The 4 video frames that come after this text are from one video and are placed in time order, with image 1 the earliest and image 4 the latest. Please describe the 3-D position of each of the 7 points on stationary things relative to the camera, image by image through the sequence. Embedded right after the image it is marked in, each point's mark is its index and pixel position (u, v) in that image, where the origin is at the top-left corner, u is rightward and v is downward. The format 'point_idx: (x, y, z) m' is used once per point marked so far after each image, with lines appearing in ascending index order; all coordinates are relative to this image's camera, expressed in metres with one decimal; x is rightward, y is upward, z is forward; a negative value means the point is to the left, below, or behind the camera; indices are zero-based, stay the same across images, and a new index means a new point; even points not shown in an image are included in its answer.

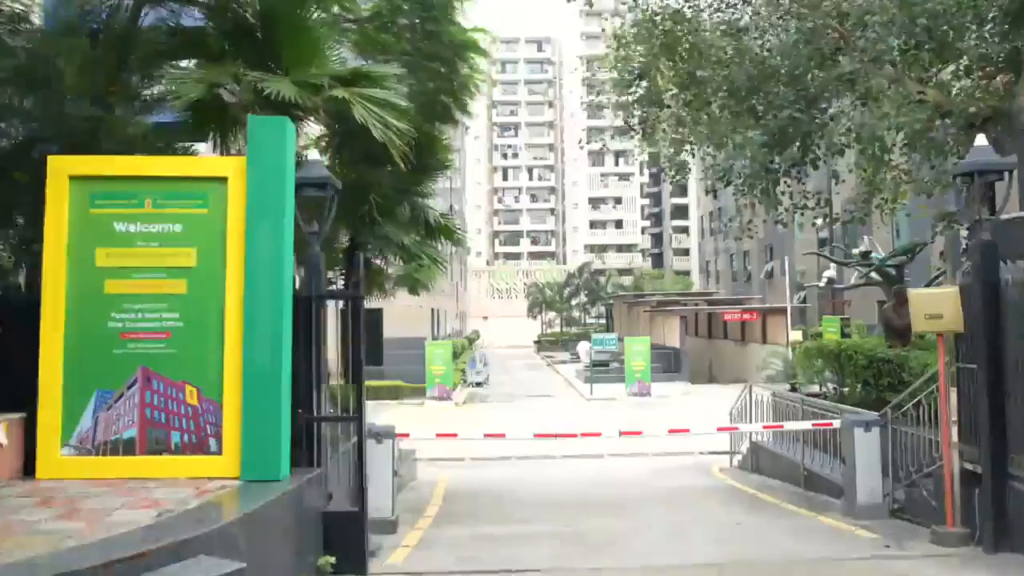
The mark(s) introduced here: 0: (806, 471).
0: (+3.5, -2.2, +11.2) m
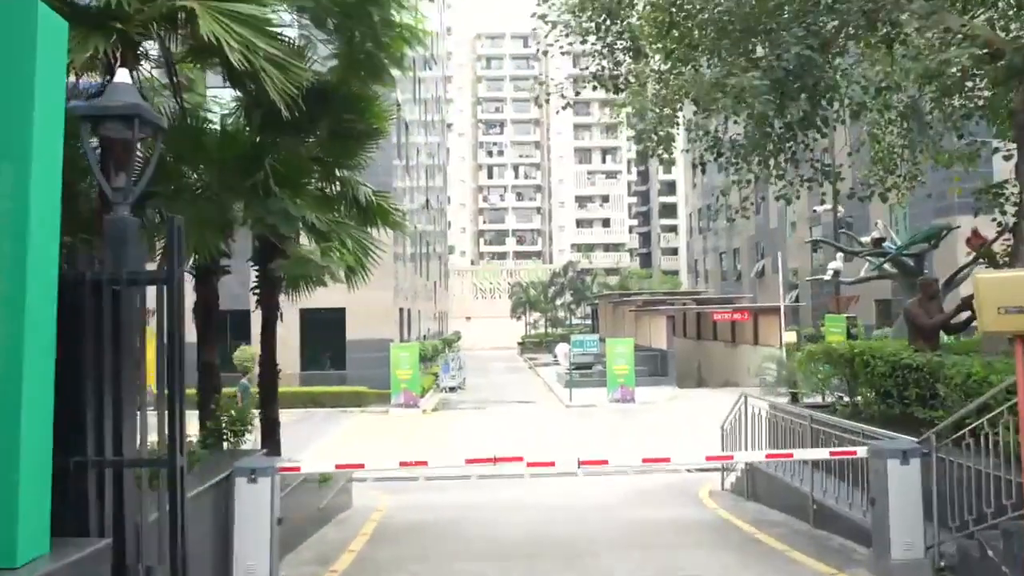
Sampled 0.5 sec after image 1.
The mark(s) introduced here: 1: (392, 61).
0: (+2.9, -2.1, +9.1) m
1: (-1.3, +2.4, +10.2) m
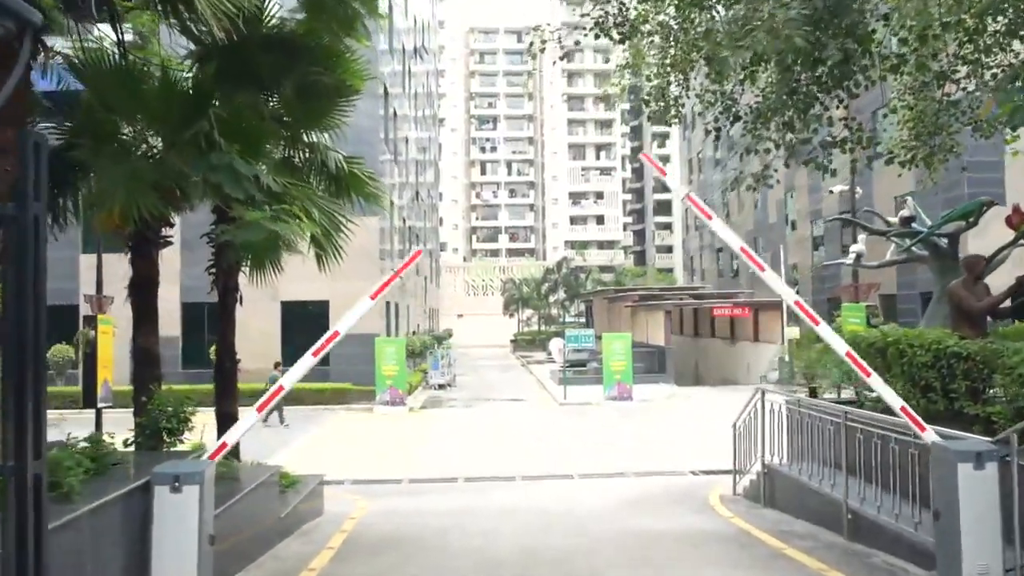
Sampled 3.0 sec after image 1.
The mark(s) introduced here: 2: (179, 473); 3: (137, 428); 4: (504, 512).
0: (+2.8, -1.9, +7.9) m
1: (-1.4, +2.7, +9.0) m
2: (-1.8, -1.0, +5.0) m
3: (-3.0, -1.1, +7.5) m
4: (-0.1, -2.6, +10.9) m
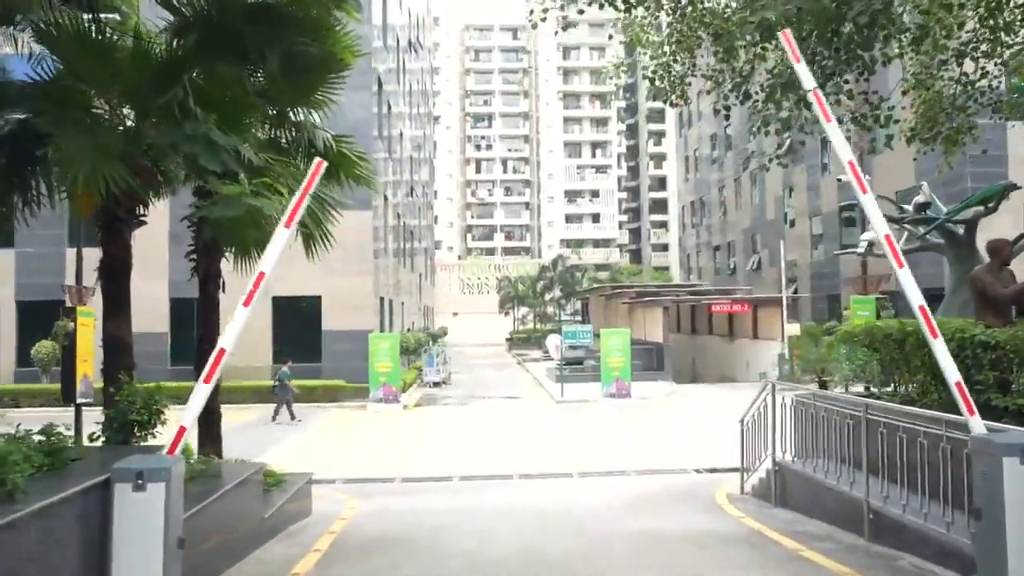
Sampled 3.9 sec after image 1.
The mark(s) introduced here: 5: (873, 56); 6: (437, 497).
0: (+2.8, -1.8, +7.4) m
1: (-1.4, +2.8, +8.5) m
2: (-1.8, -0.9, +4.5) m
3: (-3.0, -1.0, +7.0) m
4: (-0.1, -2.5, +10.4) m
5: (+3.1, +2.0, +8.0) m
6: (-0.9, -2.6, +12.0) m
